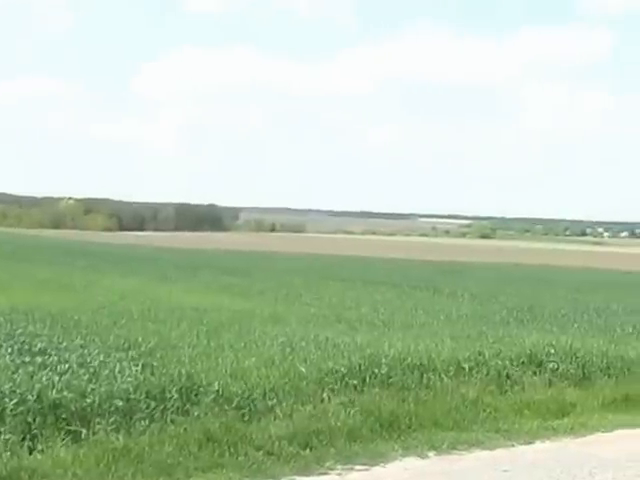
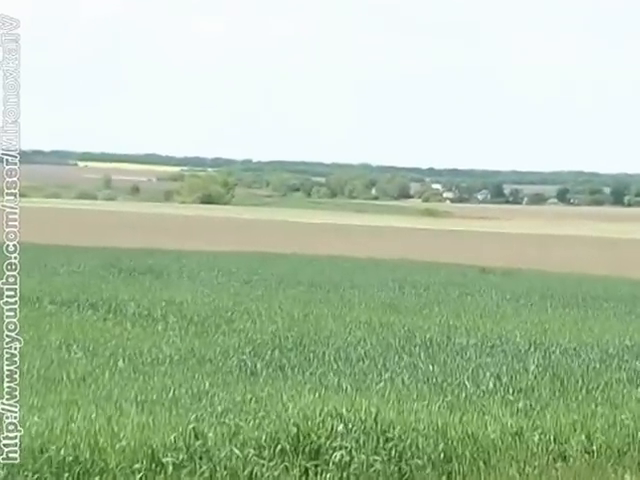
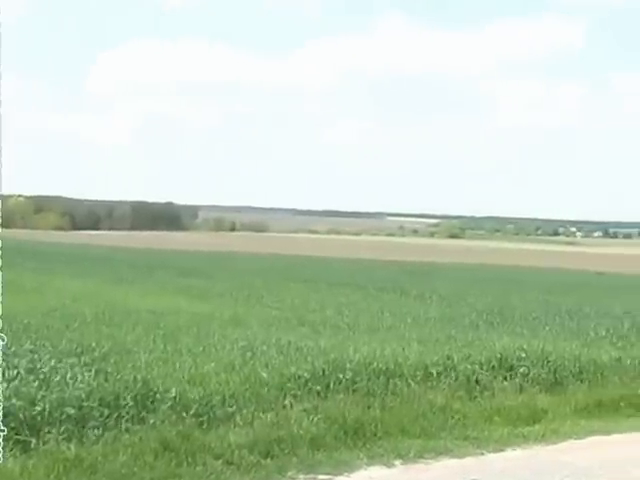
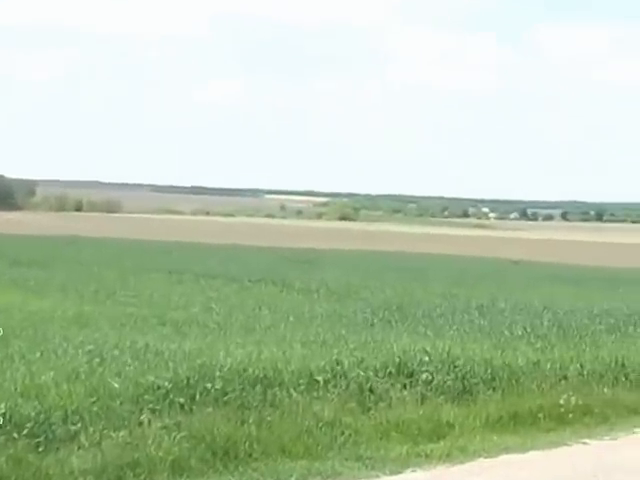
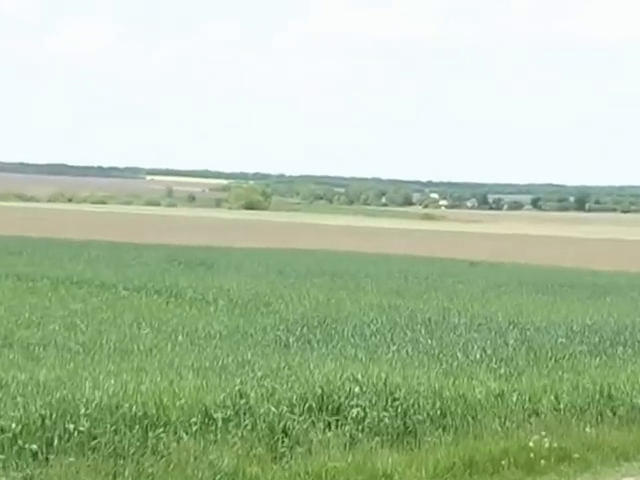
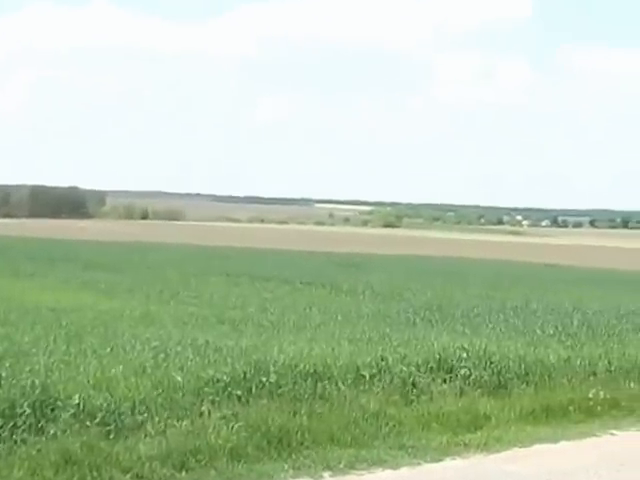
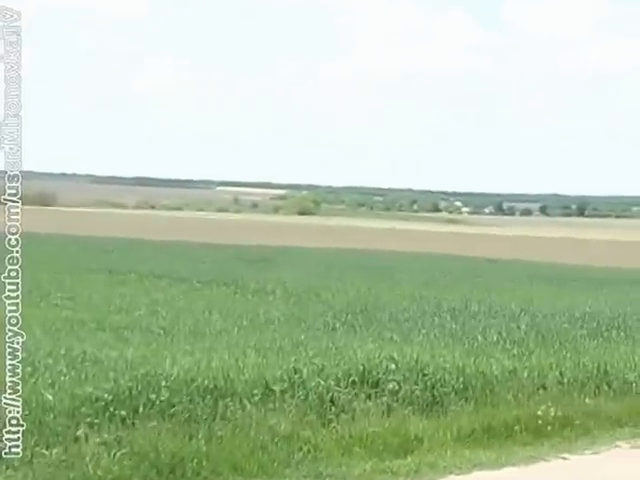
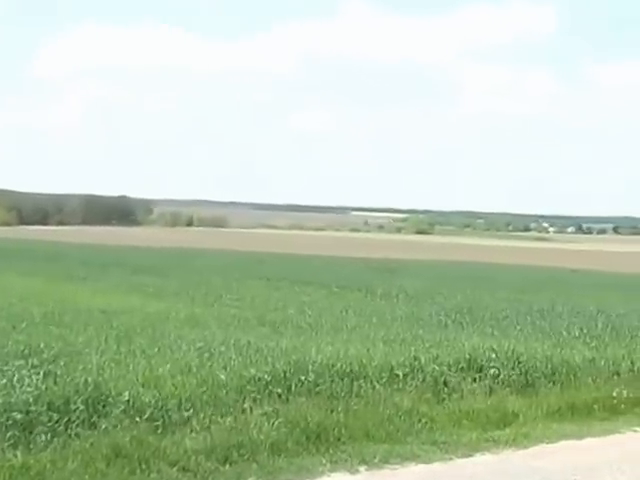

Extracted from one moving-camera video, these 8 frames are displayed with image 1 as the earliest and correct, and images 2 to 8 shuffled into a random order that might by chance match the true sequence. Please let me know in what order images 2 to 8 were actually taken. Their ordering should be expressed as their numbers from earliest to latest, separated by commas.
3, 8, 6, 4, 7, 5, 2
